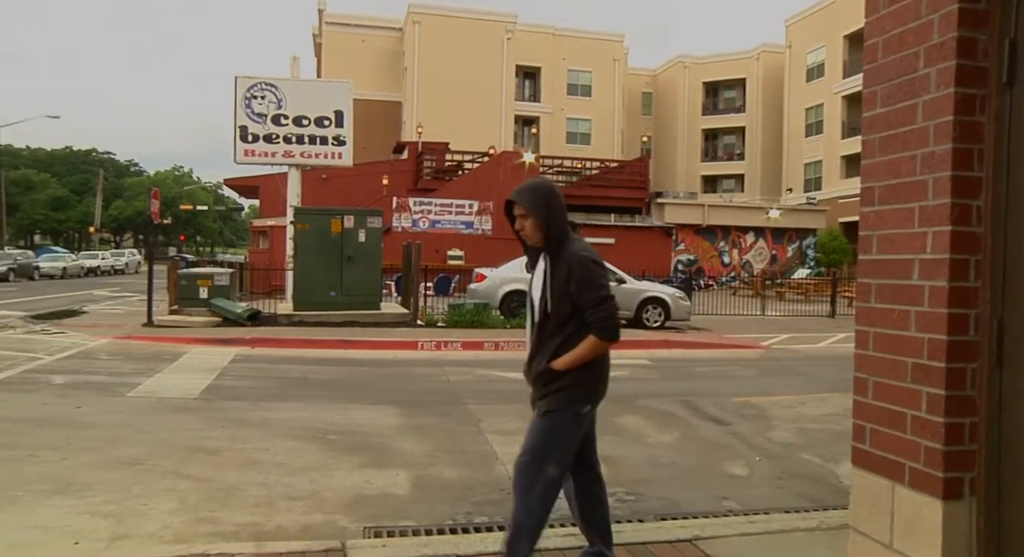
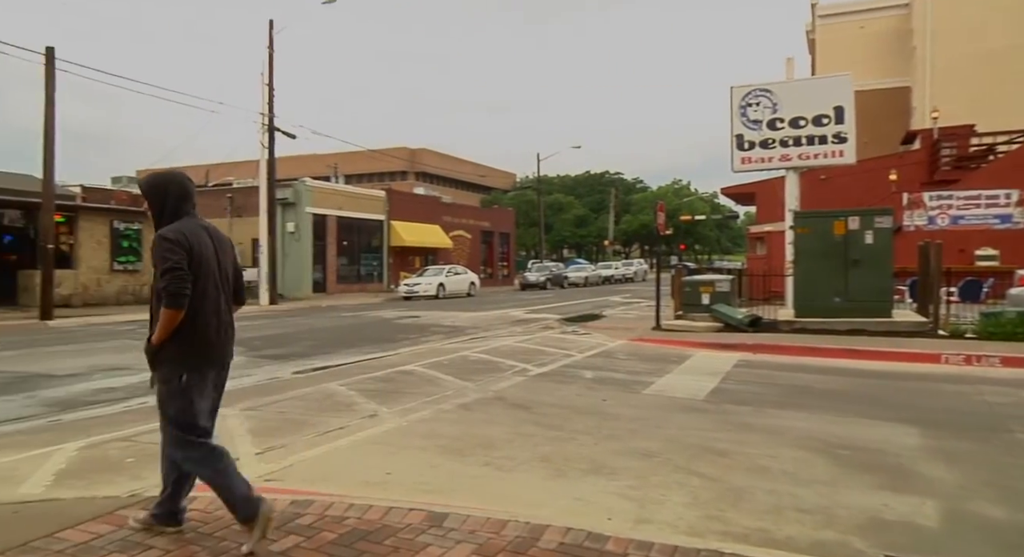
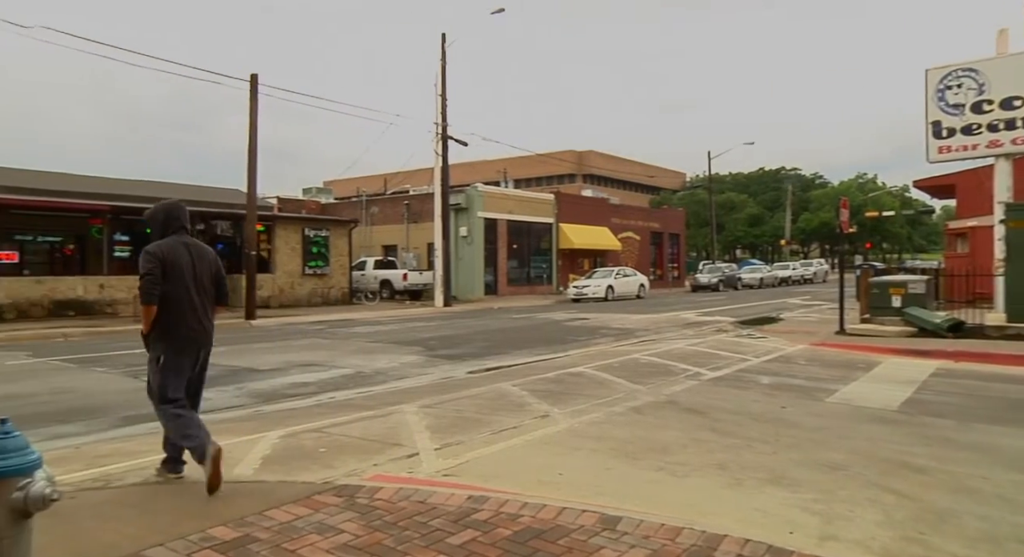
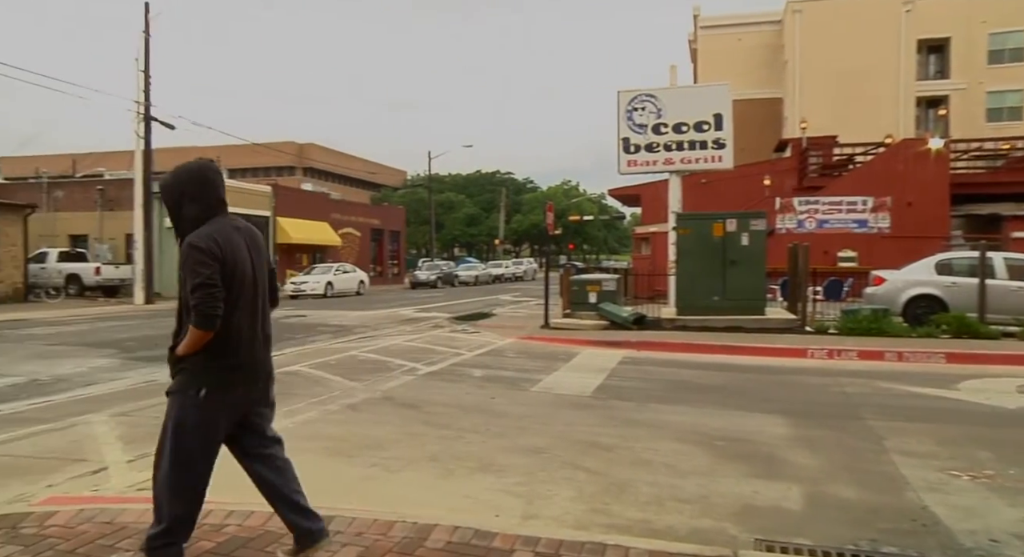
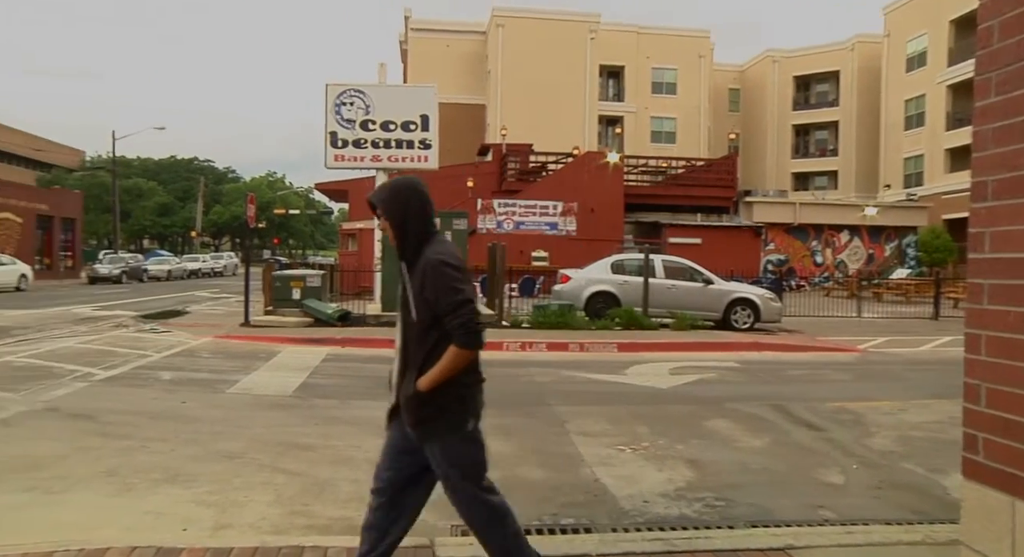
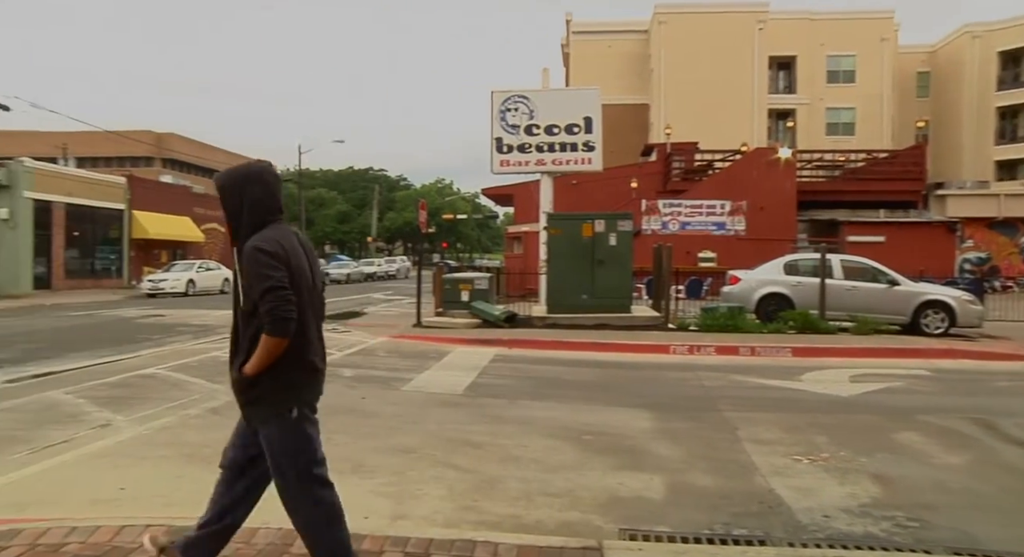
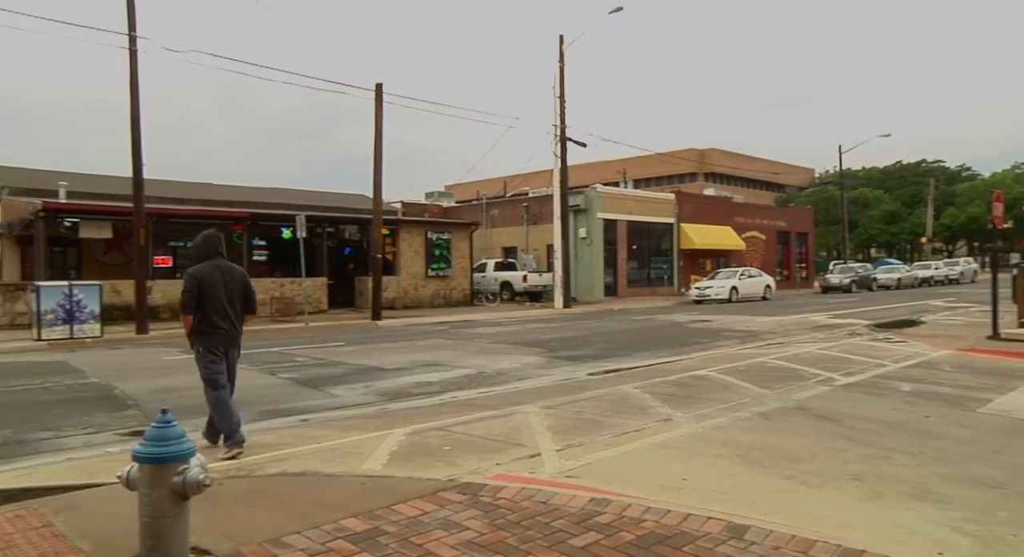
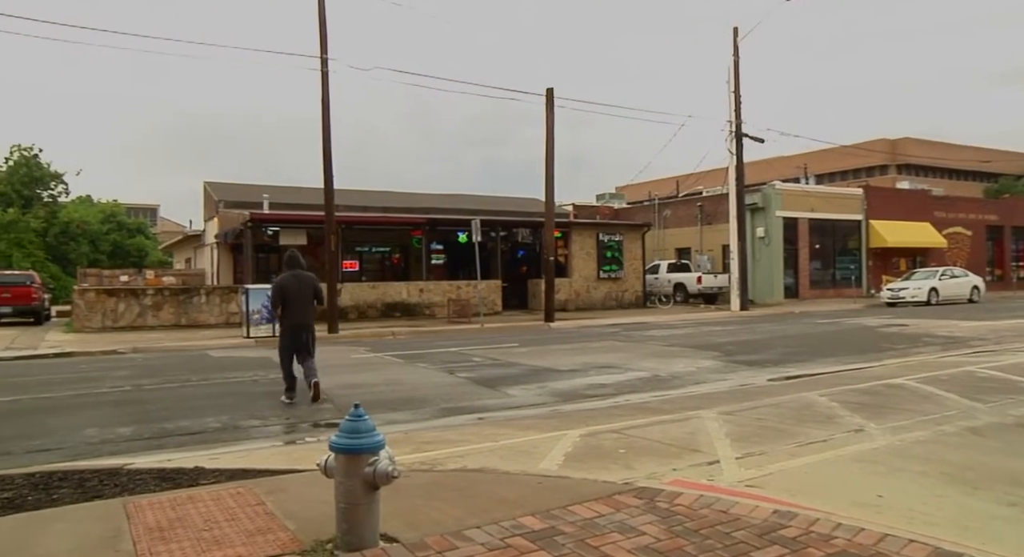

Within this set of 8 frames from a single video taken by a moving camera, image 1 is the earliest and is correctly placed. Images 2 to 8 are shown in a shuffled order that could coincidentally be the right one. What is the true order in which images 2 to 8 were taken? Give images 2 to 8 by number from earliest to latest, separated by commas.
5, 6, 4, 2, 3, 7, 8
